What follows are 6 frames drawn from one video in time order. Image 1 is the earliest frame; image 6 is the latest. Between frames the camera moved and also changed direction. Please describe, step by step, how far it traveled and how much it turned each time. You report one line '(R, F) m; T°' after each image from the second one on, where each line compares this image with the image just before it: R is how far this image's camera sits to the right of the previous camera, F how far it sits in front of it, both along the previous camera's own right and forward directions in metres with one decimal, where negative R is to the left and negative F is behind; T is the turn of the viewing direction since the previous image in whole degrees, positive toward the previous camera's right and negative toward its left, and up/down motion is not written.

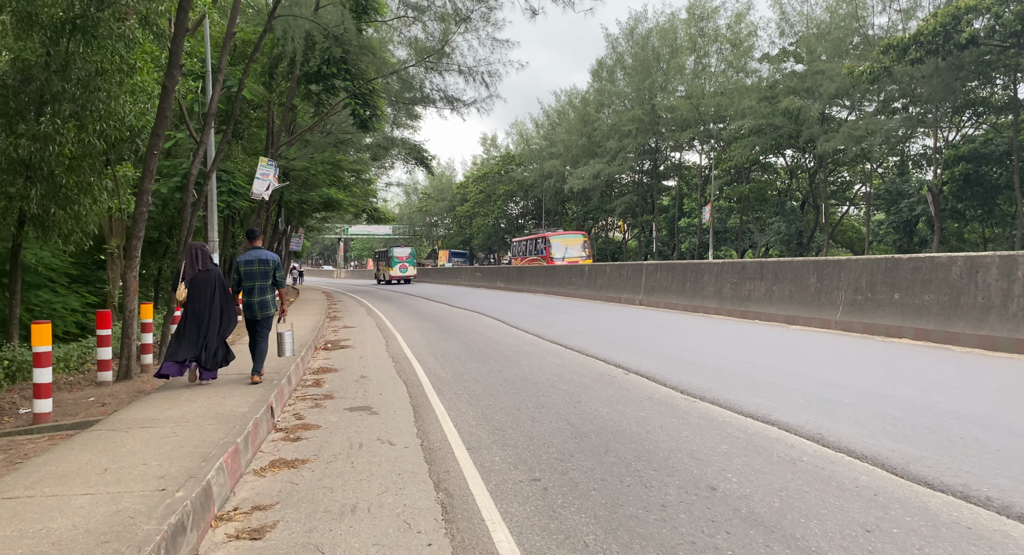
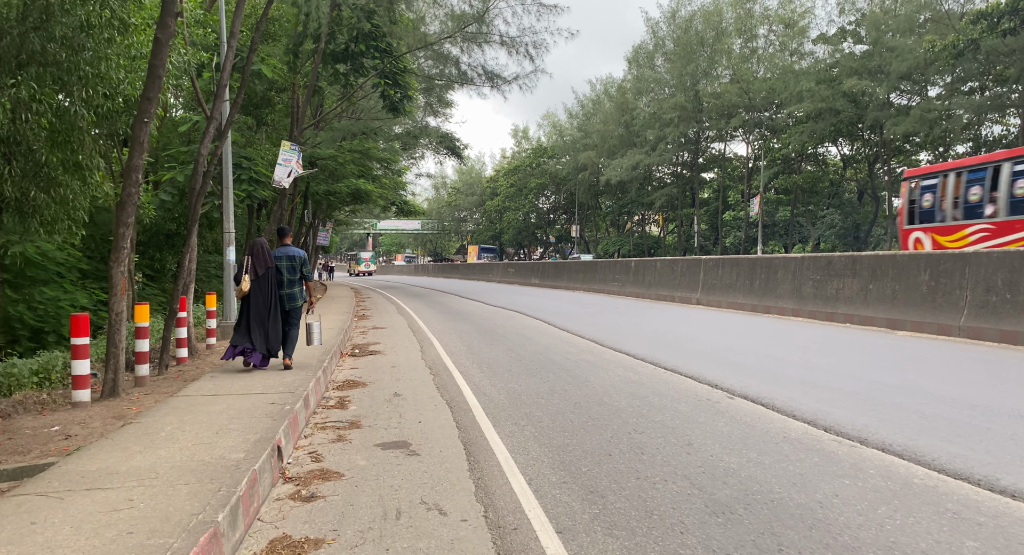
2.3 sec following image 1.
(-0.4, +1.8) m; -2°
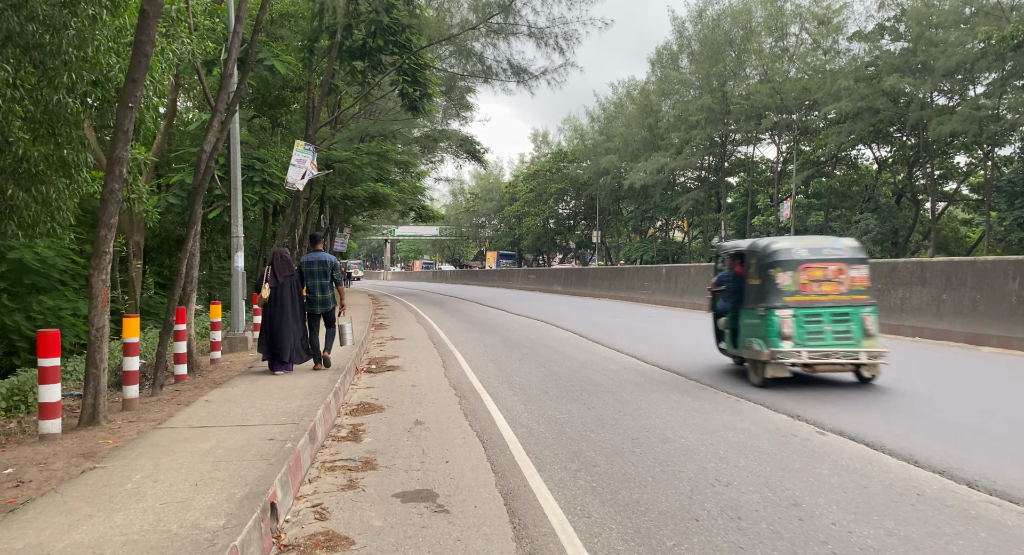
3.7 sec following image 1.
(-0.2, +1.1) m; -1°
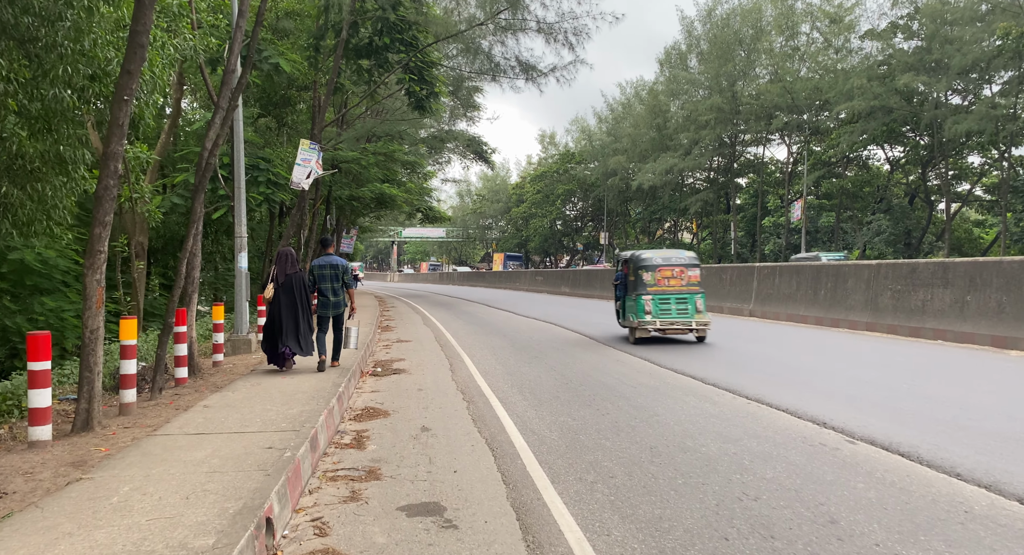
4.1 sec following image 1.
(0.0, +0.3) m; -1°
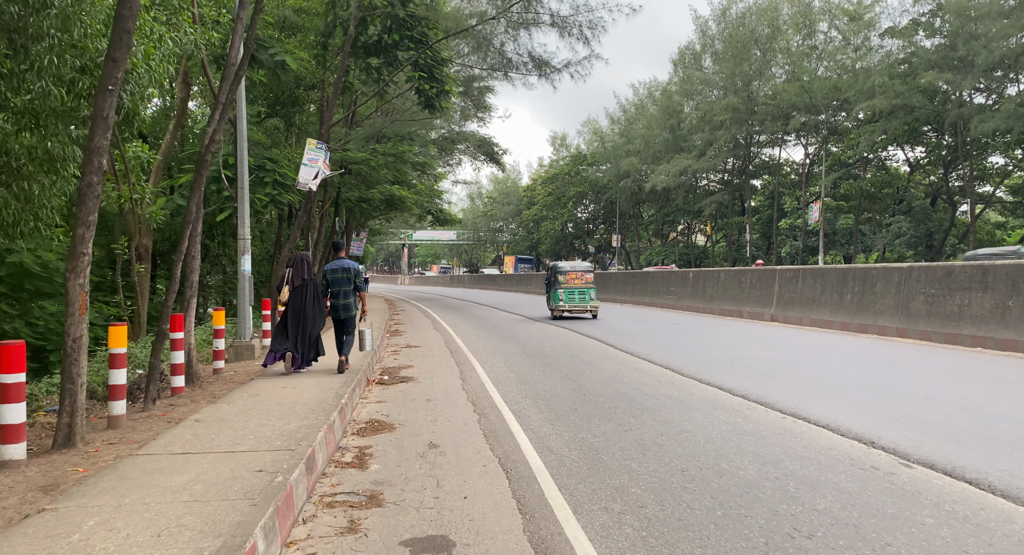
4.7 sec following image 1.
(0.0, +0.5) m; -1°
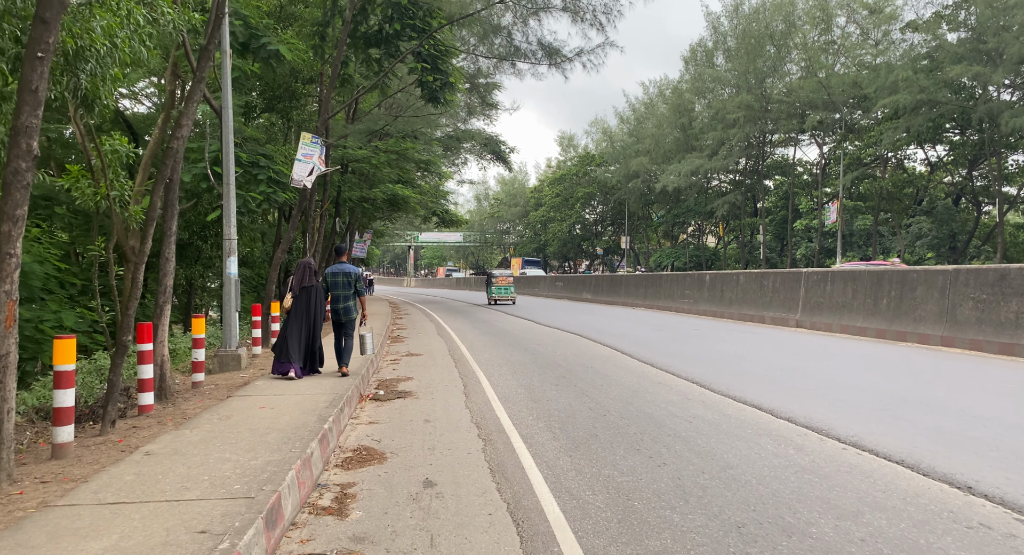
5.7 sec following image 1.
(0.0, +1.0) m; -1°
